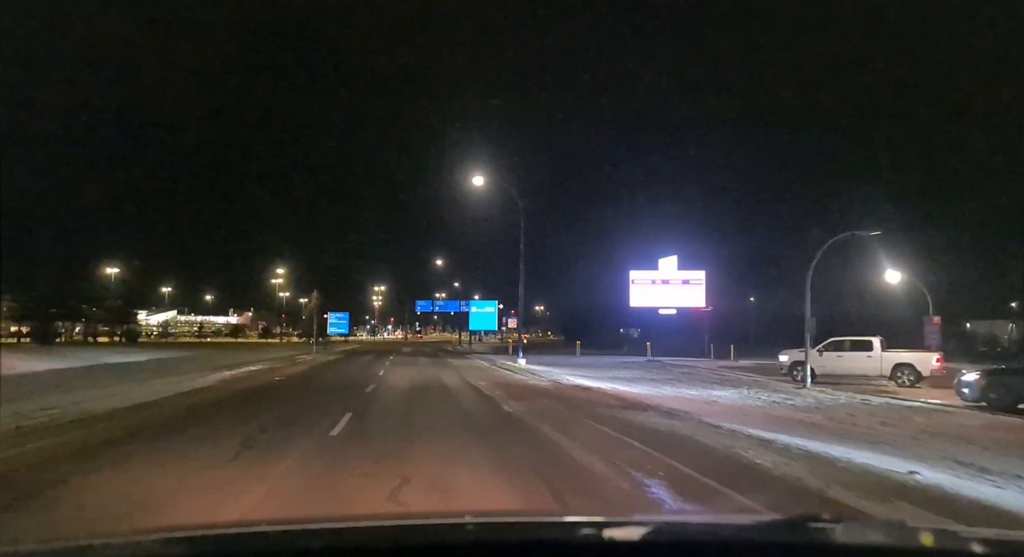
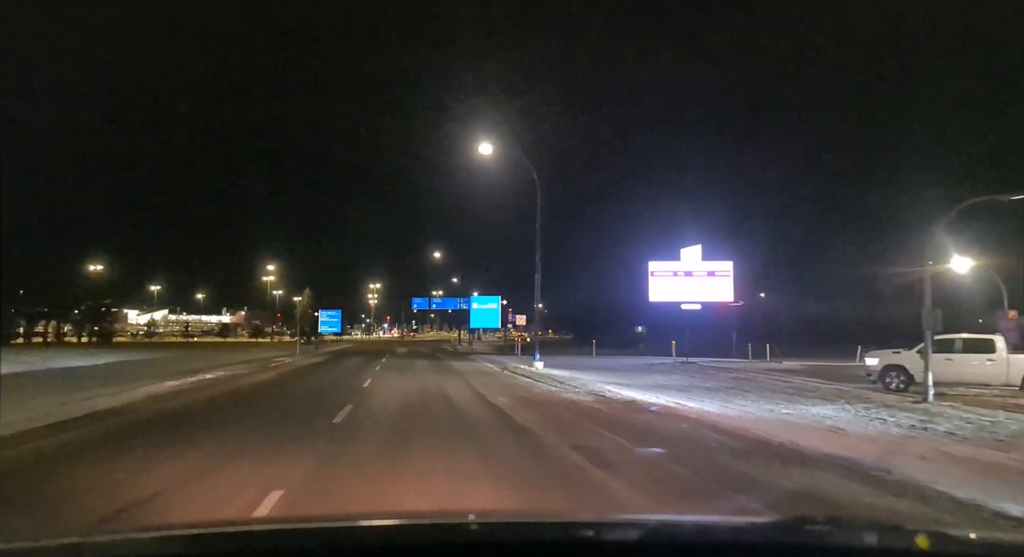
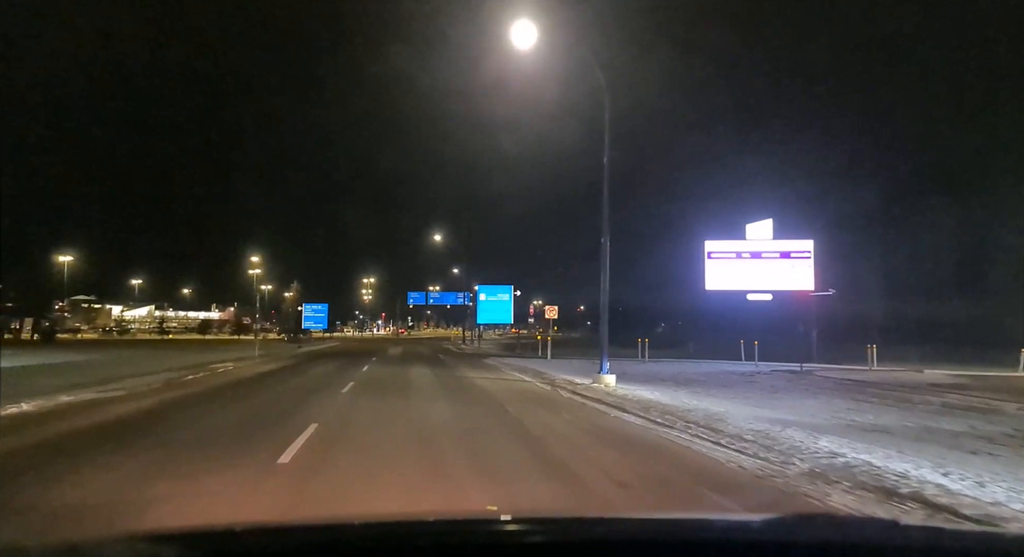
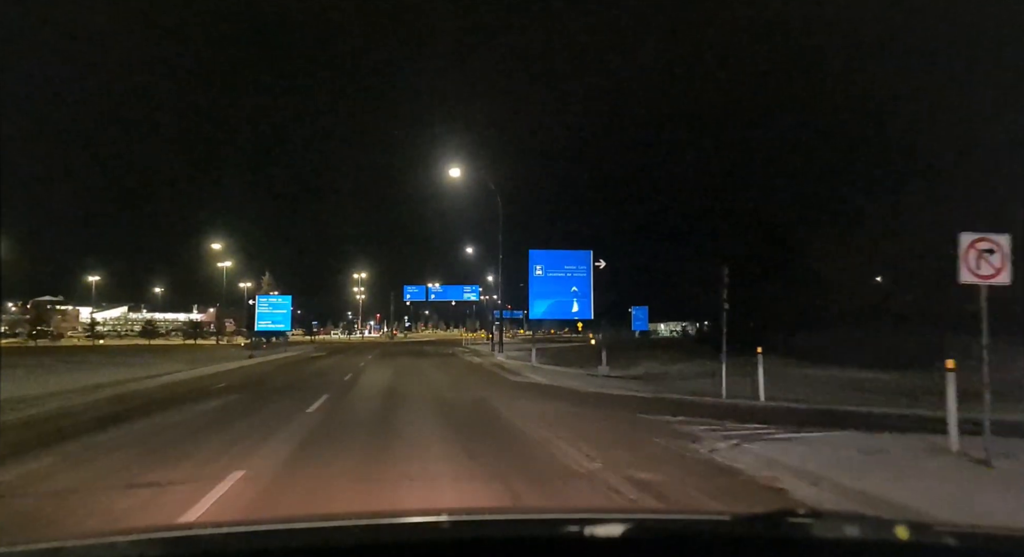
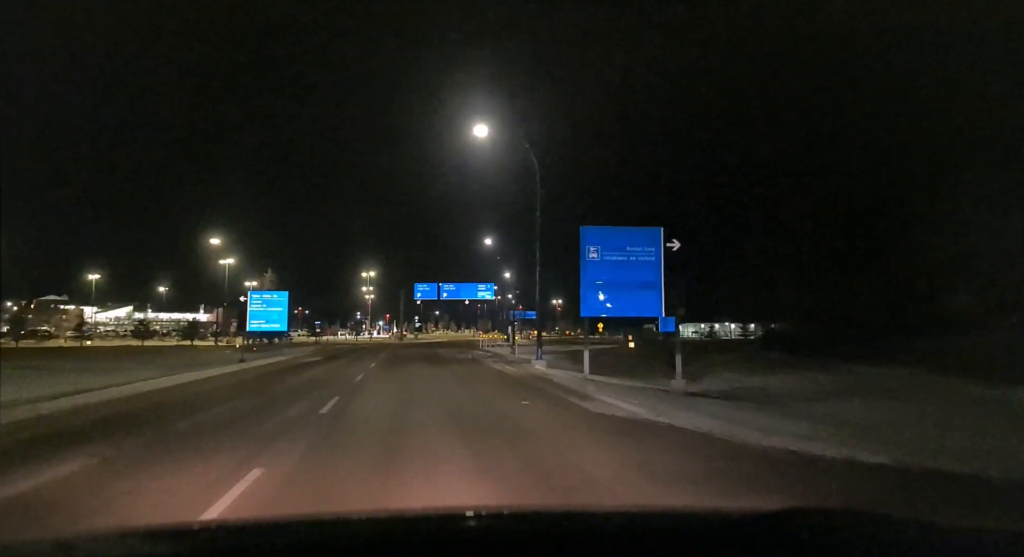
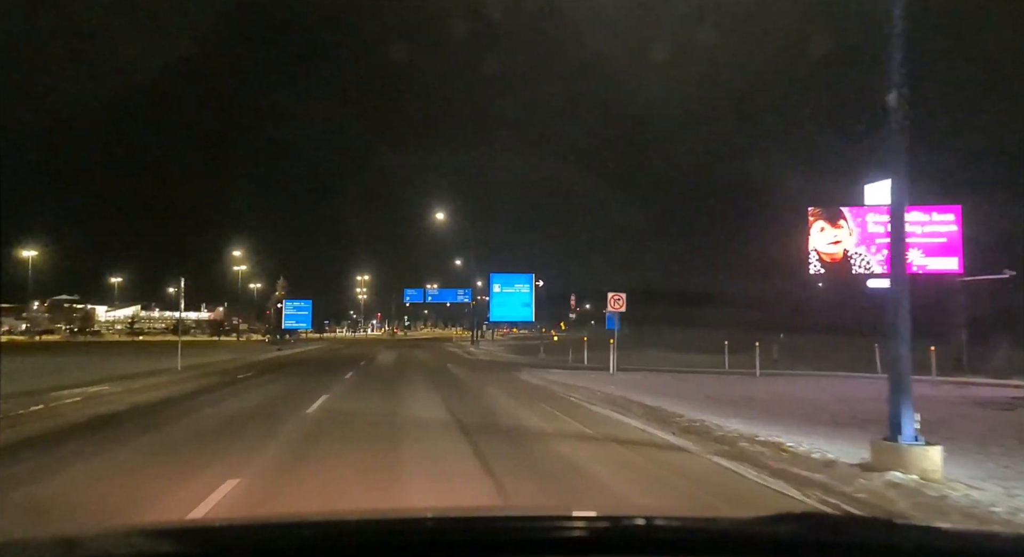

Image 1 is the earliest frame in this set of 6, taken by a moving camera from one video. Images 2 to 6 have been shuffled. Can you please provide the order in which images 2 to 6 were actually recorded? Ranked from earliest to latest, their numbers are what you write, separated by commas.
2, 3, 6, 4, 5
